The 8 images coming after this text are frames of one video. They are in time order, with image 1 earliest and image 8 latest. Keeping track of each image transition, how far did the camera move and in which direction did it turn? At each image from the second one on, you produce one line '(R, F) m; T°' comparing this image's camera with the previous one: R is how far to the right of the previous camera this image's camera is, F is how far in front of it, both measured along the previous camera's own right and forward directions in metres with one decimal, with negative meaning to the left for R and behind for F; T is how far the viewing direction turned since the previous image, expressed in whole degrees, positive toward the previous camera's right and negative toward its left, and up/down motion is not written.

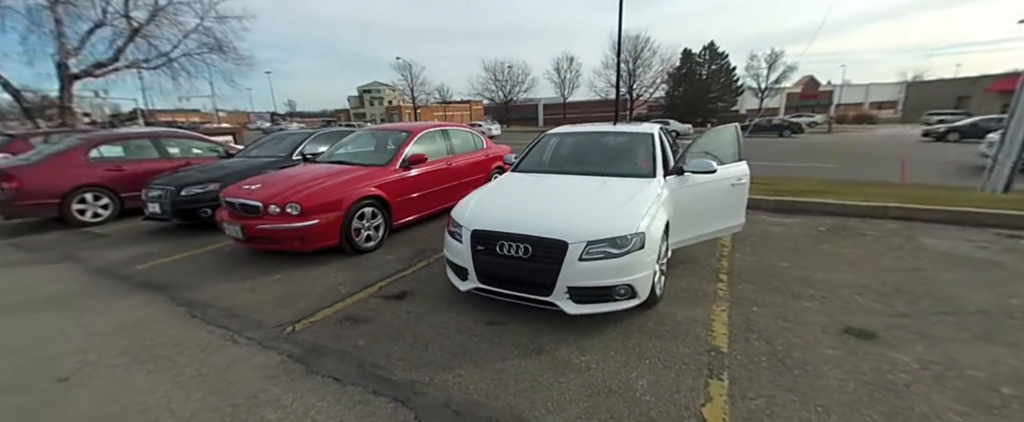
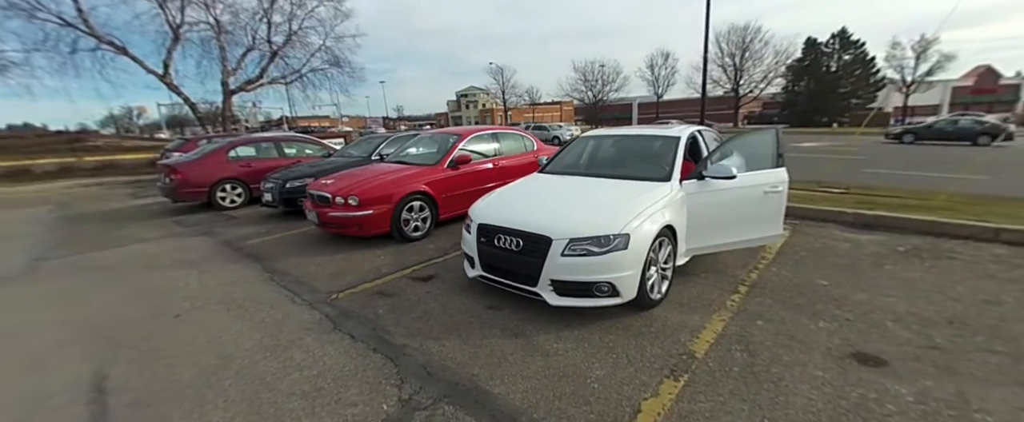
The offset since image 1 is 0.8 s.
(+0.7, -0.2) m; -13°
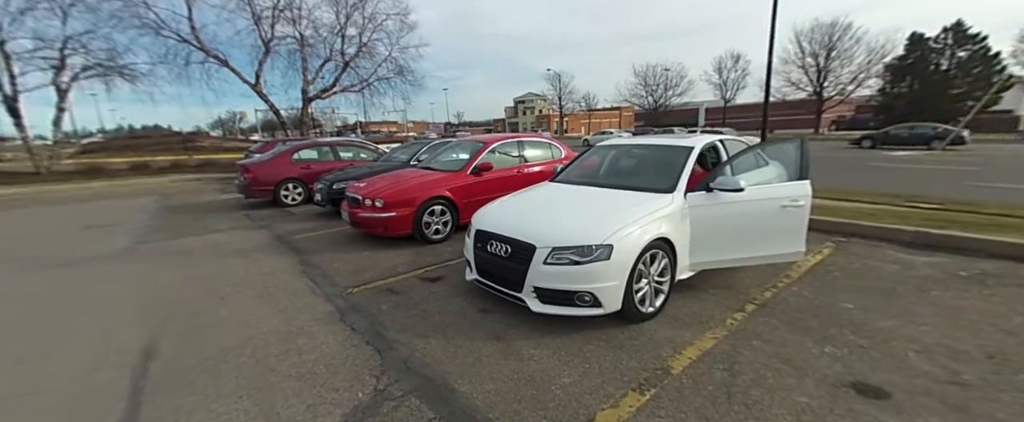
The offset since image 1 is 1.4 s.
(+0.5, -0.1) m; -8°
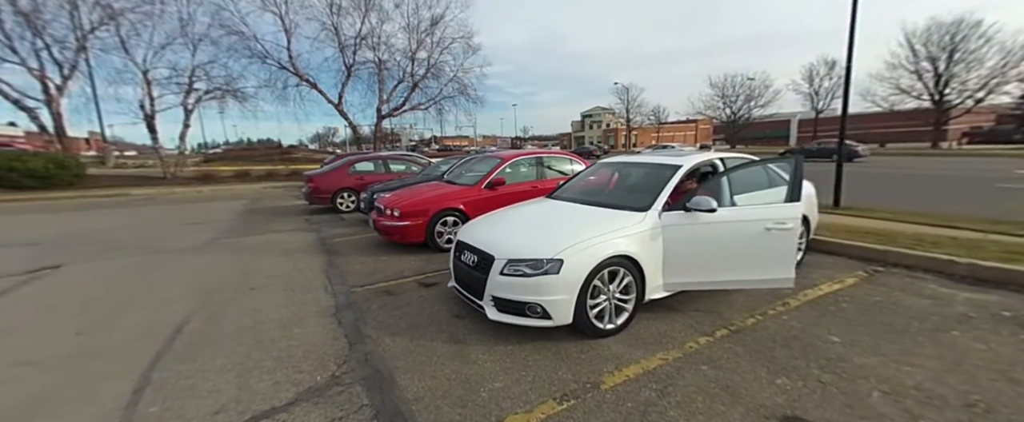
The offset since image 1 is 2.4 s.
(+0.8, -0.1) m; -10°
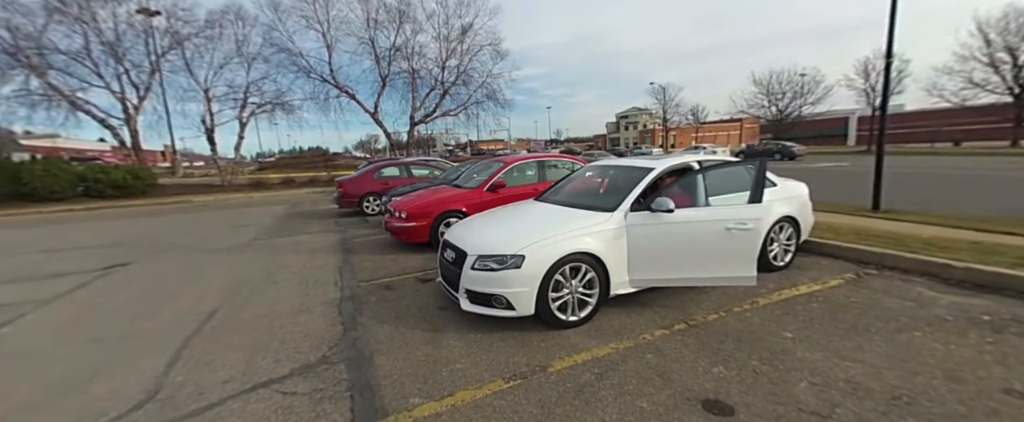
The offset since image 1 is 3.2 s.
(+0.6, -0.3) m; -5°
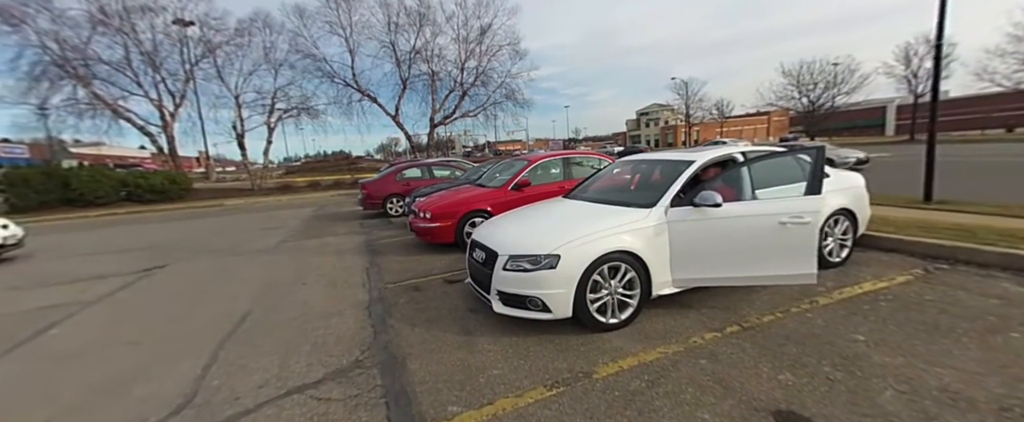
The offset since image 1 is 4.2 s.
(-0.1, +0.2) m; -3°
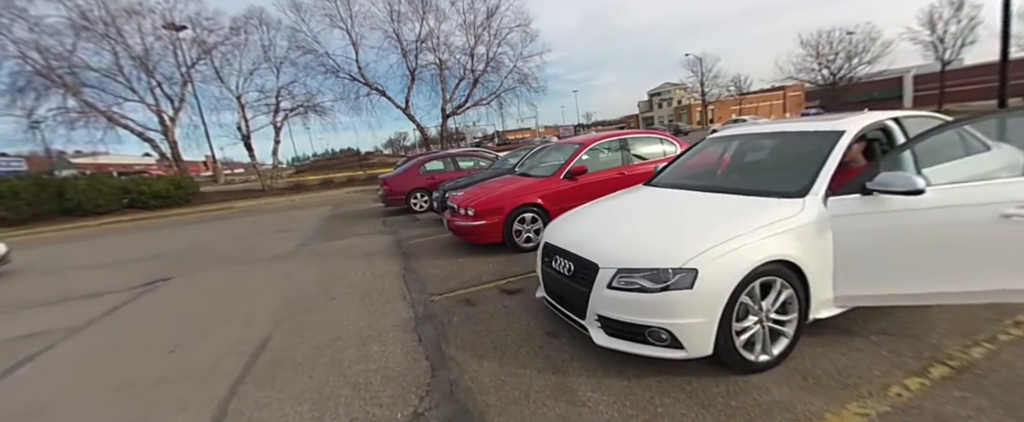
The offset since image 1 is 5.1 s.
(-0.6, +0.8) m; -2°
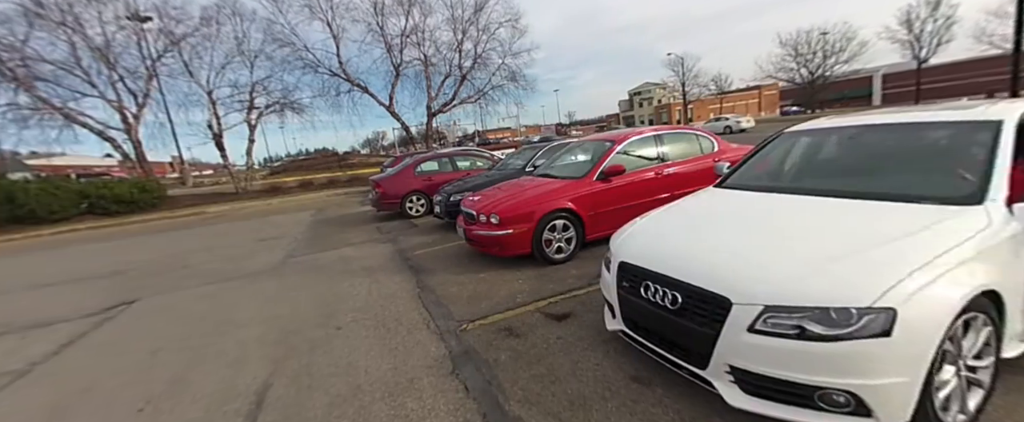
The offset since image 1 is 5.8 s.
(-0.6, +0.6) m; +3°
